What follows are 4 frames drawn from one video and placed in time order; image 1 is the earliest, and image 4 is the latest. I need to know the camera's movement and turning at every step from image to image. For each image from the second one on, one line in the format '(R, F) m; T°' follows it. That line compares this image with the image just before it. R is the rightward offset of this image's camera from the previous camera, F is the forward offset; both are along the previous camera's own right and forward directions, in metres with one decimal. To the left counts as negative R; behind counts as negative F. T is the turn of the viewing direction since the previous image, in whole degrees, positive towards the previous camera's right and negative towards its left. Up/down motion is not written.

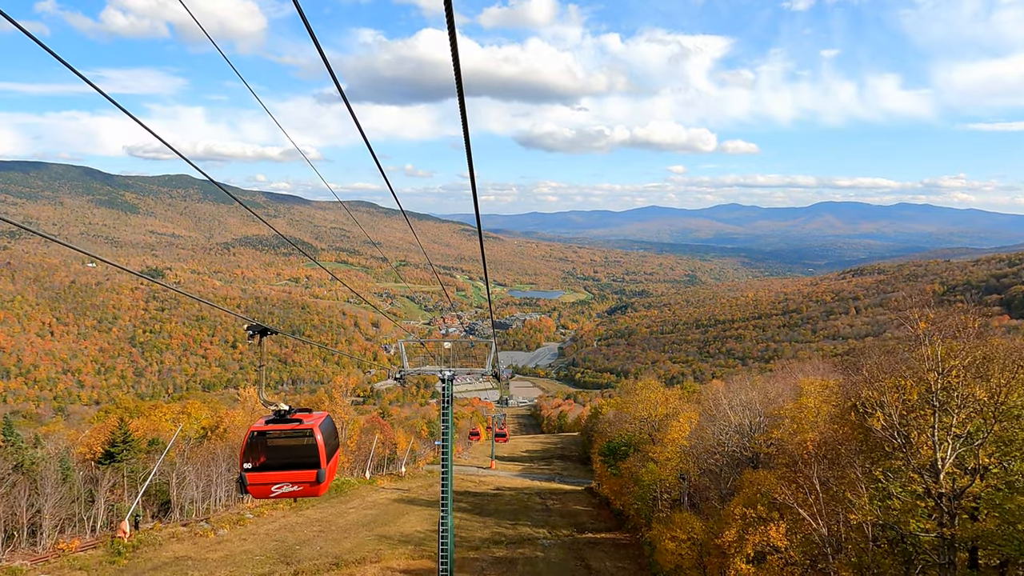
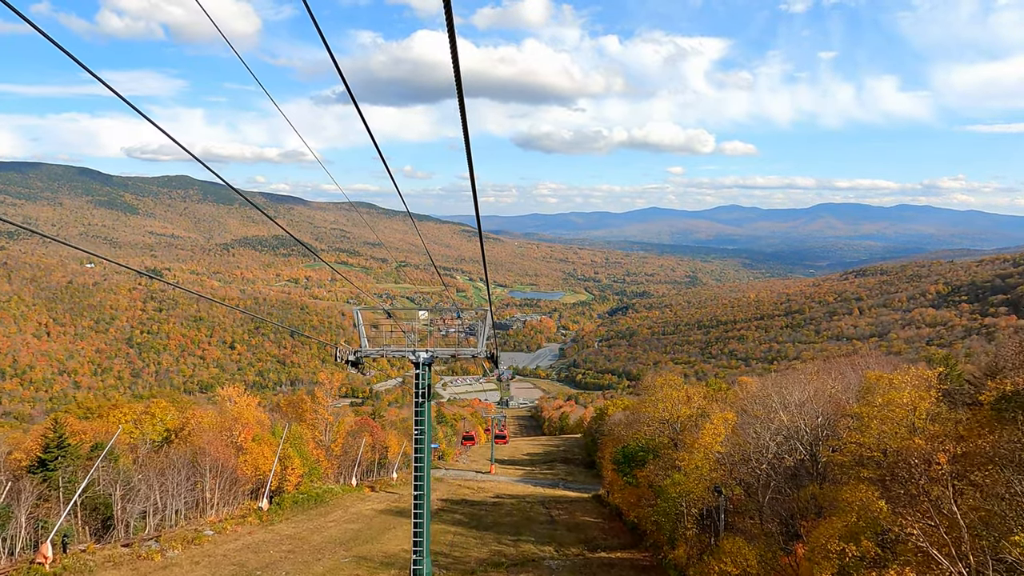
(0.0, +3.4) m; 0°
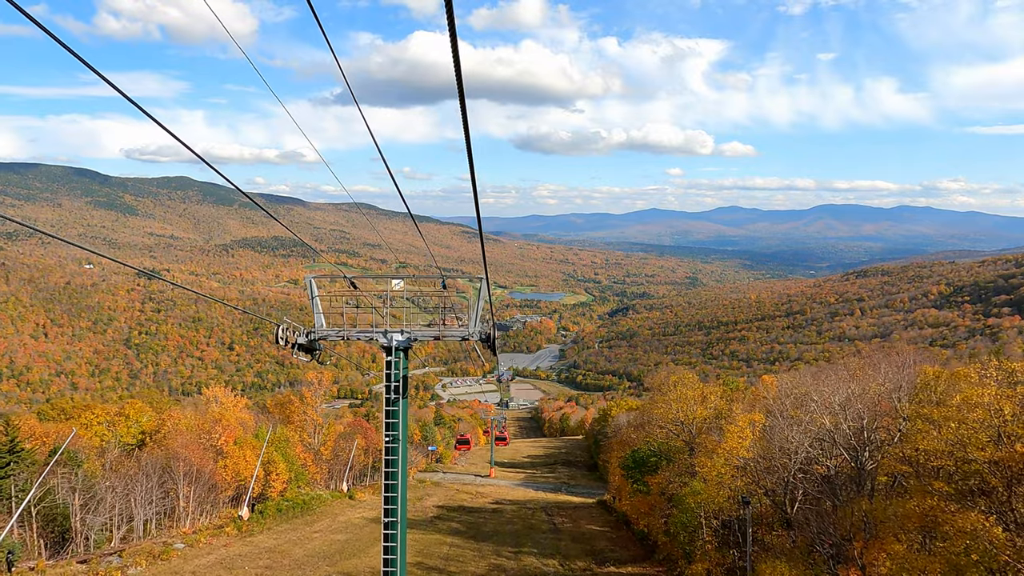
(0.0, +1.9) m; 0°
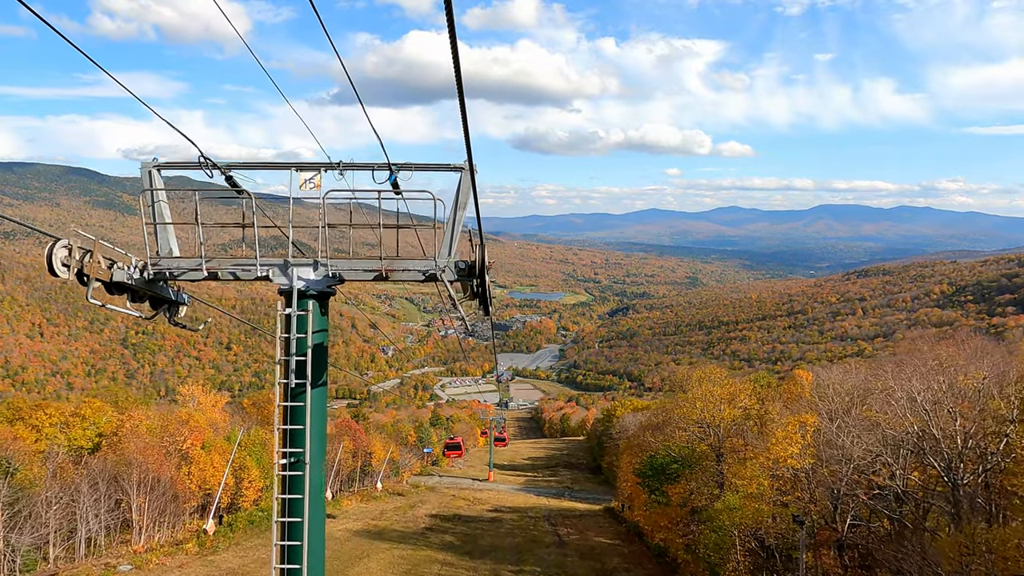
(0.0, +2.8) m; 0°
